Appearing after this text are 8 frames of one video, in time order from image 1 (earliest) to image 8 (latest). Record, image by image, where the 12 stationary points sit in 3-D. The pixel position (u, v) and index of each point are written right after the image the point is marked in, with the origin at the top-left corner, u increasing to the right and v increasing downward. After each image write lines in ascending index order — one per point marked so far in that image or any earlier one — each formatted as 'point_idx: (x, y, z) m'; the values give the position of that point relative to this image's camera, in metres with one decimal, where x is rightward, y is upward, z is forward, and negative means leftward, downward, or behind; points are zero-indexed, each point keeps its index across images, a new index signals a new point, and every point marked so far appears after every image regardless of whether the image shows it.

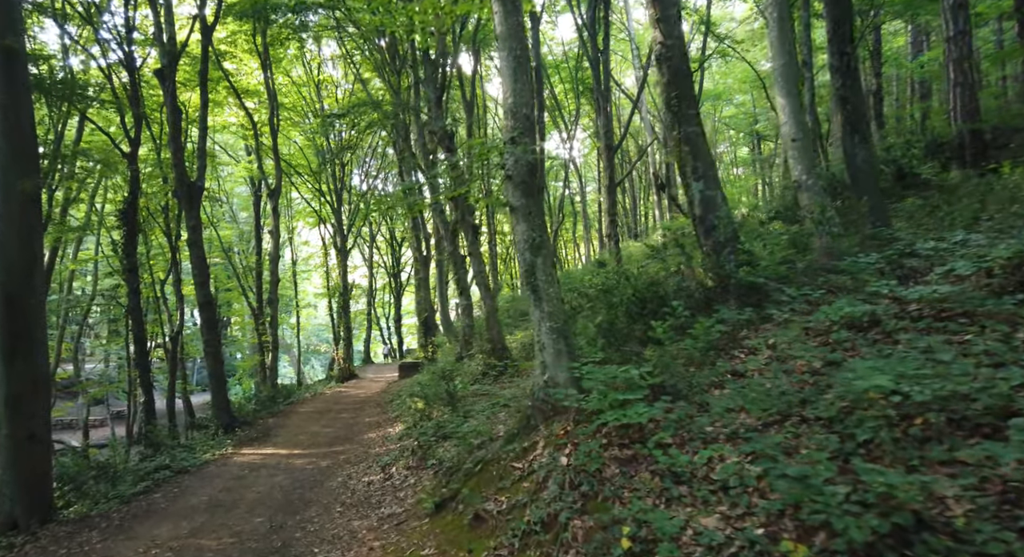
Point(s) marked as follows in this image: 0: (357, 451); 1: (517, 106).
0: (-2.5, -2.9, +9.6) m
1: (0.0, +1.5, +5.1) m
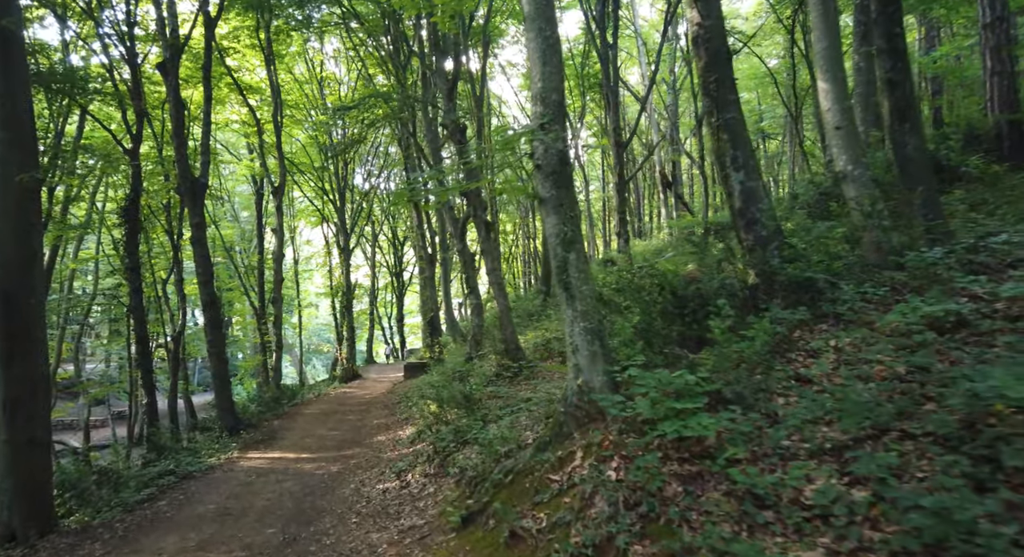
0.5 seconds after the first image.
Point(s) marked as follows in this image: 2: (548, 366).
0: (-2.3, -2.9, +9.3) m
1: (+0.3, +1.6, +4.7) m
2: (+0.6, -1.5, +9.8) m
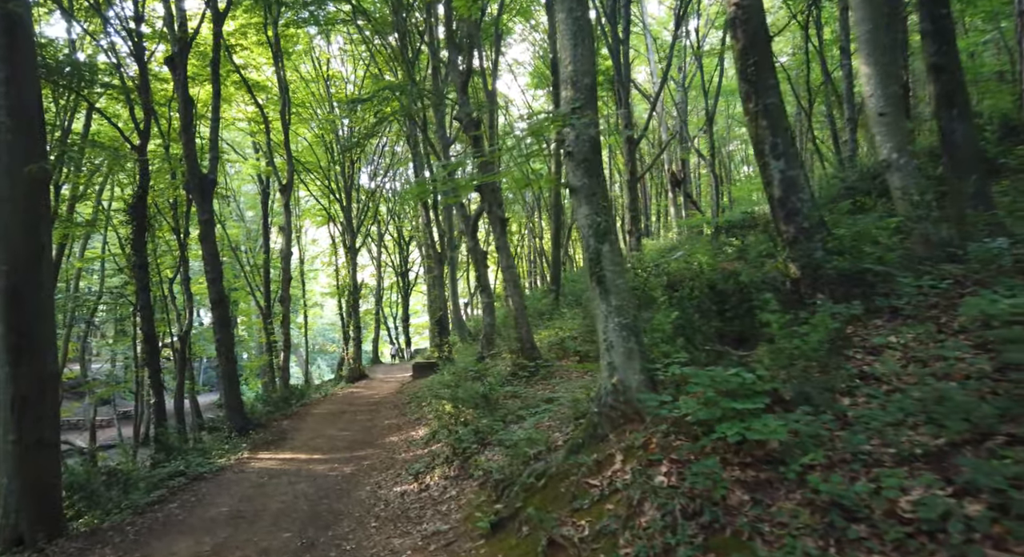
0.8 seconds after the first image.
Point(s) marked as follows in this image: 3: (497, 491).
0: (-2.0, -2.8, +9.0) m
1: (+0.5, +1.6, +4.5) m
2: (+0.9, -1.5, +9.5) m
3: (-0.1, -1.7, +4.7) m
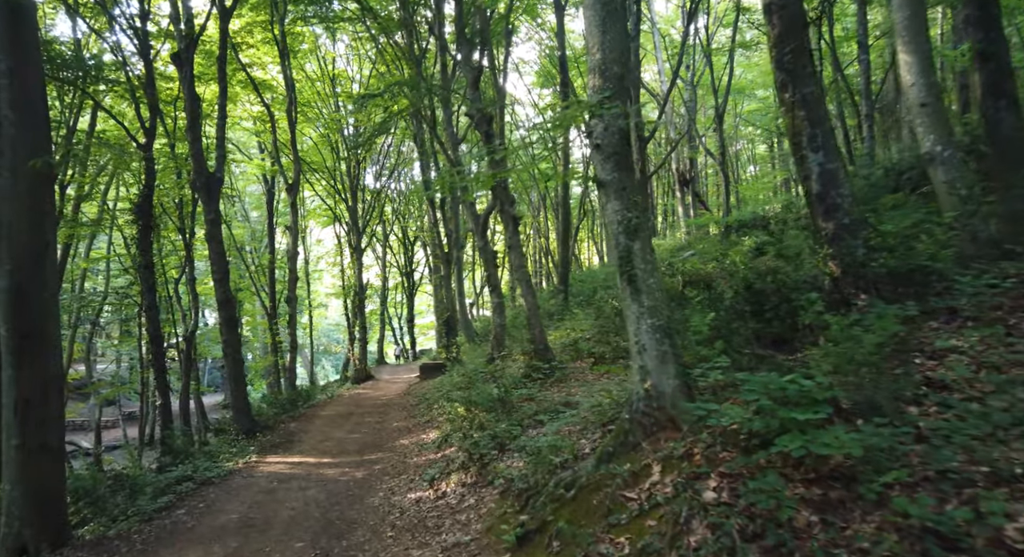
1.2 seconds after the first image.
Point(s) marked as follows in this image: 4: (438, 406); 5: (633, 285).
0: (-1.8, -2.8, +8.8) m
1: (+0.7, +1.6, +4.3) m
2: (+1.1, -1.5, +9.3) m
3: (+0.1, -1.7, +4.5) m
4: (-1.5, -2.7, +12.2) m
5: (+0.9, -0.1, +4.1) m
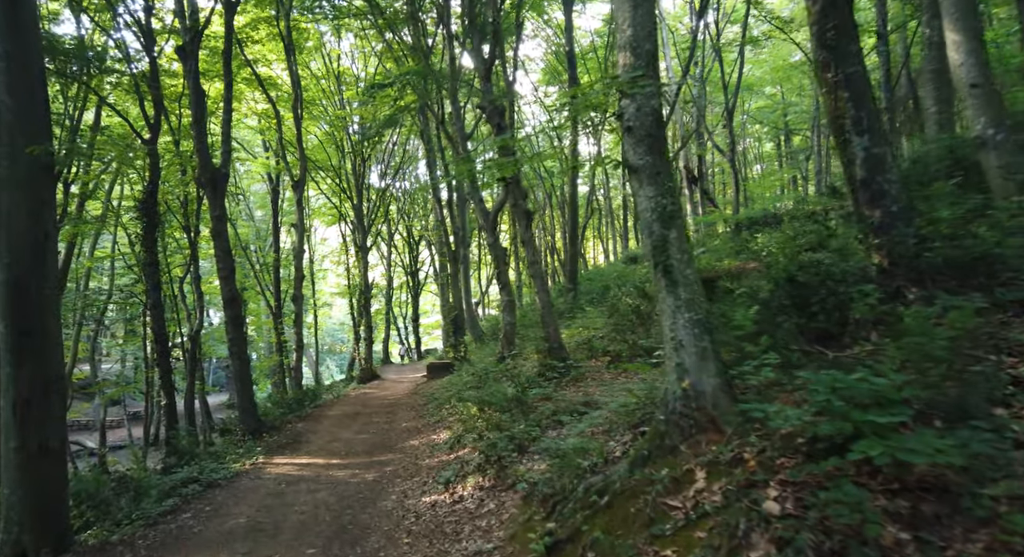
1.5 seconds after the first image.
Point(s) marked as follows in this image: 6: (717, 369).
0: (-1.6, -2.8, +8.6) m
1: (+0.9, +1.7, +4.0) m
2: (+1.3, -1.4, +9.0) m
3: (+0.3, -1.7, +4.3) m
4: (-1.3, -2.6, +12.0) m
5: (+1.0, 0.0, +3.8) m
6: (+1.3, -0.6, +3.7) m
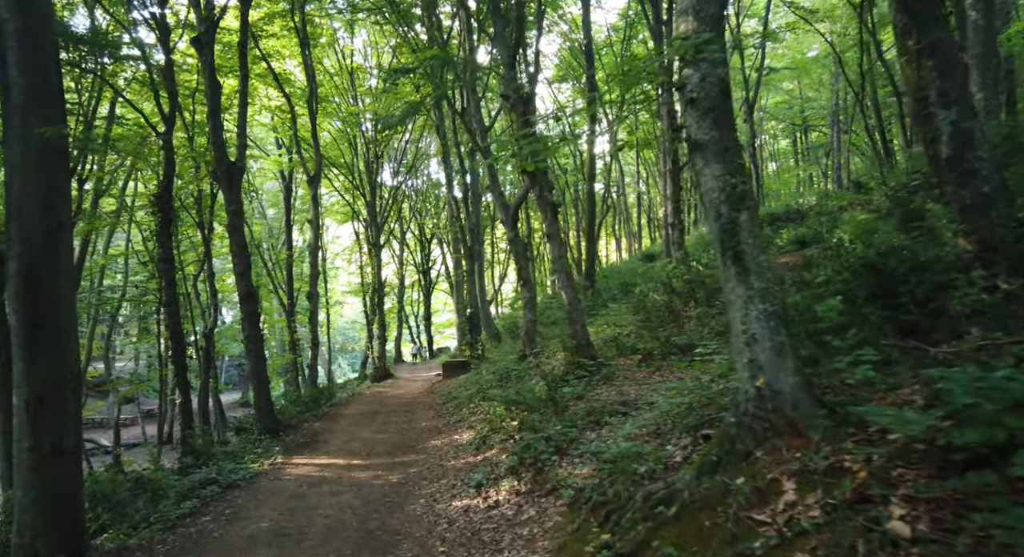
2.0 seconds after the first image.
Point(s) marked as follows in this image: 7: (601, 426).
0: (-1.2, -2.7, +8.3) m
1: (+1.2, +1.7, +3.7) m
2: (+1.7, -1.3, +8.7) m
3: (+0.6, -1.6, +3.9) m
4: (-0.8, -2.6, +11.7) m
5: (+1.4, +0.1, +3.5) m
6: (+1.6, -0.5, +3.3) m
7: (+0.9, -1.5, +6.0) m
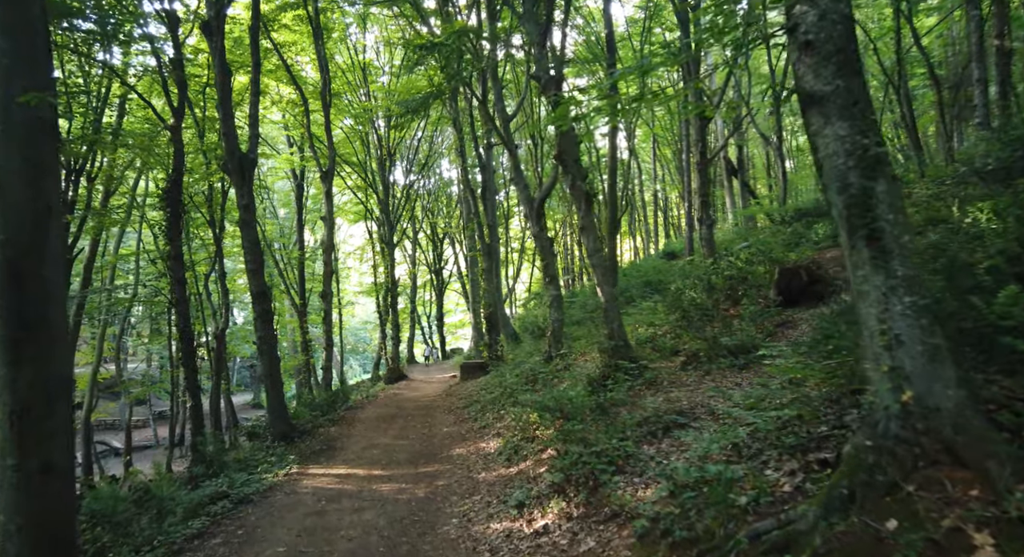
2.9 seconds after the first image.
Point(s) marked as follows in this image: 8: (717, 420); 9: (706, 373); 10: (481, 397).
0: (-0.7, -2.6, +7.6) m
1: (+1.6, +1.8, +3.0) m
2: (+2.2, -1.3, +8.0) m
3: (+1.0, -1.5, +3.2) m
4: (-0.3, -2.5, +11.0) m
5: (+1.7, +0.1, +2.8) m
6: (+2.0, -0.4, +2.6) m
7: (+1.3, -1.5, +5.3) m
8: (+1.9, -1.3, +5.4) m
9: (+2.5, -1.2, +7.3) m
10: (-0.8, -2.7, +13.4) m
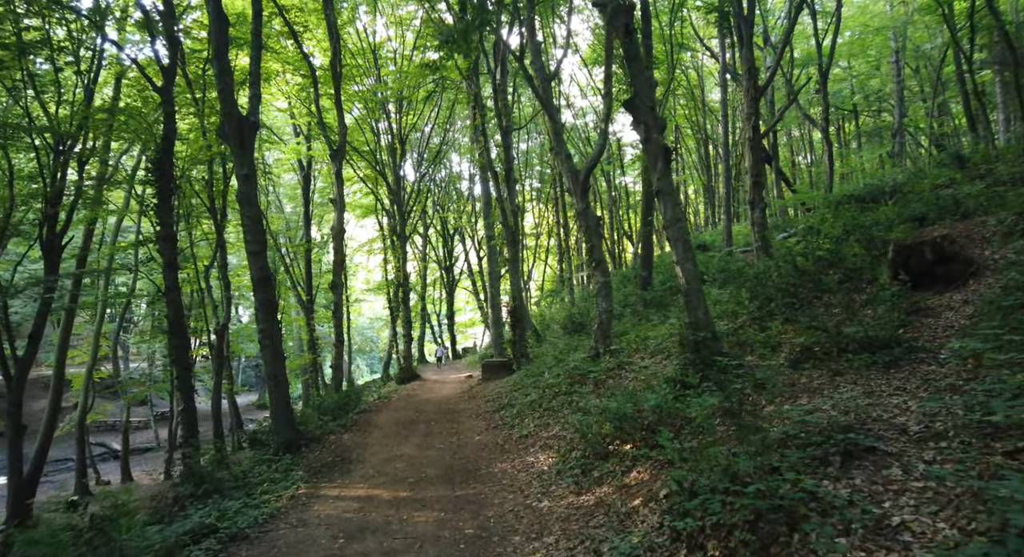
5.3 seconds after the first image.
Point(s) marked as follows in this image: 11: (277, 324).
0: (0.0, -2.3, +5.9) m
1: (+2.3, +2.1, +1.3) m
2: (+2.9, -1.0, +6.3) m
3: (+1.6, -1.3, +1.5) m
4: (+0.4, -2.2, +9.3) m
5: (+2.4, +0.4, +1.1) m
6: (+2.7, -0.1, +0.9) m
7: (+2.0, -1.2, +3.6) m
8: (+2.6, -1.0, +3.7) m
9: (+3.2, -0.9, +5.6) m
10: (0.0, -2.5, +11.8) m
11: (-4.2, -0.8, +10.3) m
